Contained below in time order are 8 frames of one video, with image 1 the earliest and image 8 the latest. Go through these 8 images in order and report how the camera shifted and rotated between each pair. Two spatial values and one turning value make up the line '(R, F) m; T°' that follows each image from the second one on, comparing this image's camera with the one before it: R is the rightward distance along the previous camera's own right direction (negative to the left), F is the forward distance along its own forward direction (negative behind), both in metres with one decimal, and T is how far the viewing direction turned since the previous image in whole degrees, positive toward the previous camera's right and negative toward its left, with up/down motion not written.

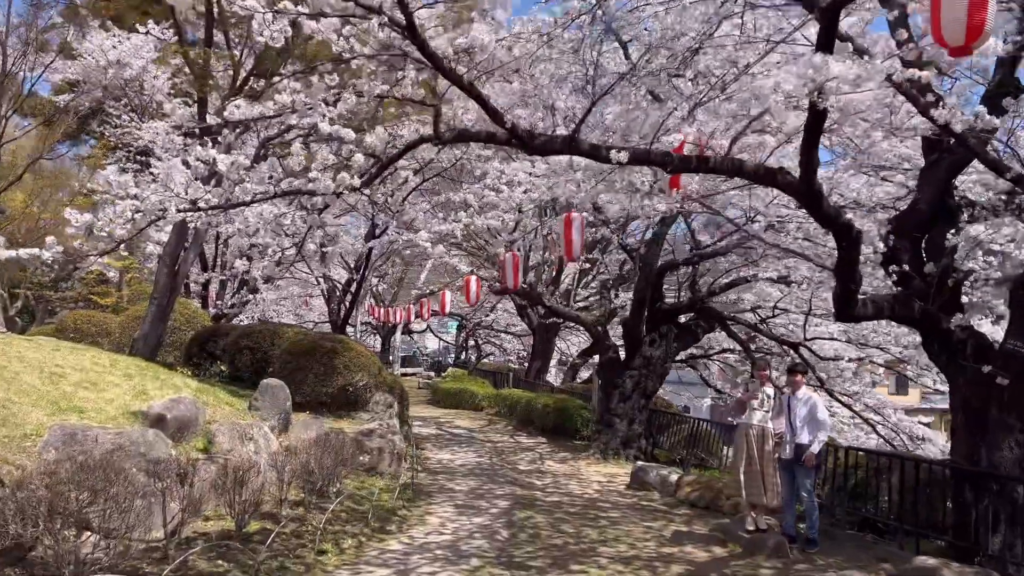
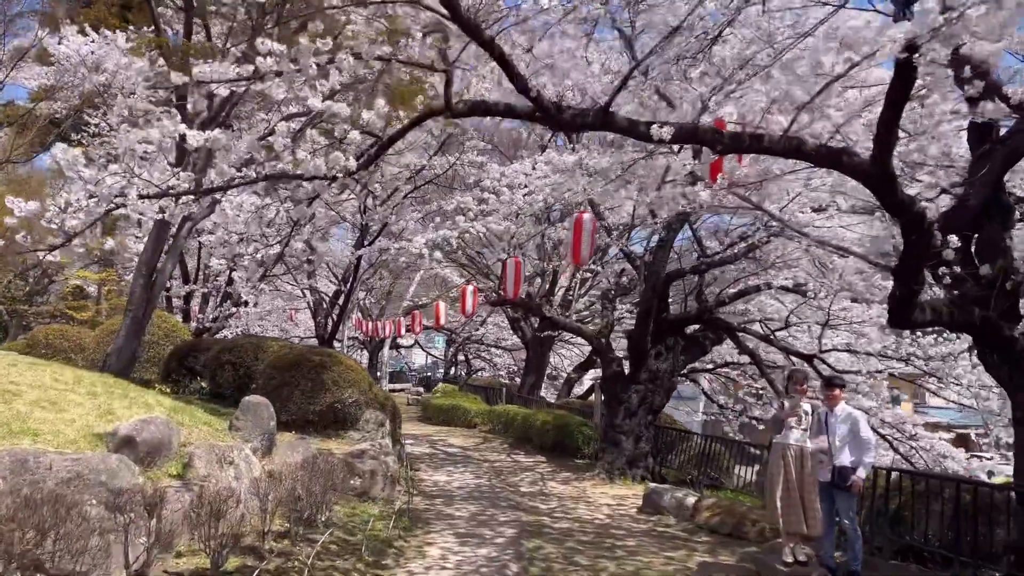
(-0.2, +0.6) m; +1°
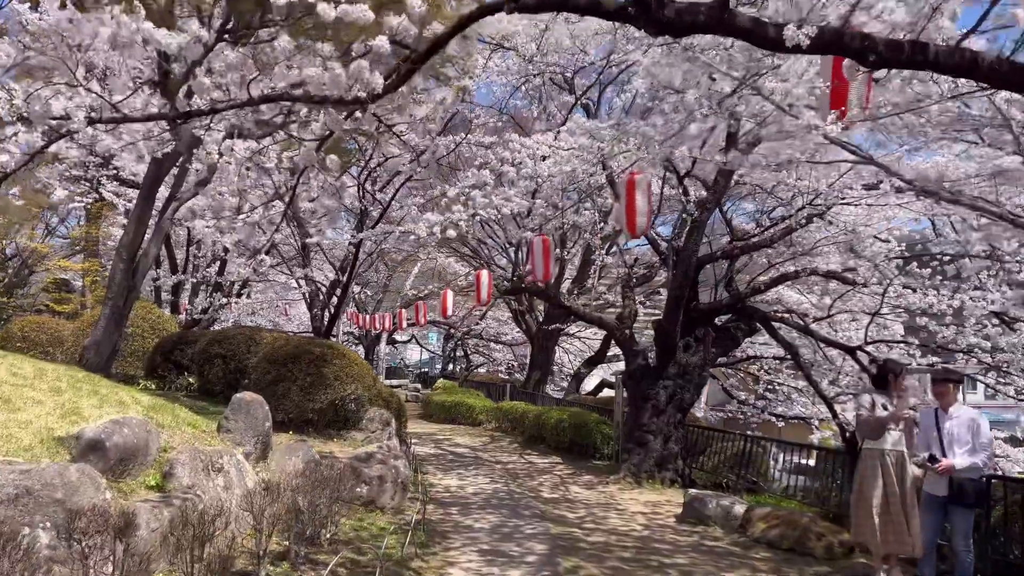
(-0.3, +0.9) m; +1°
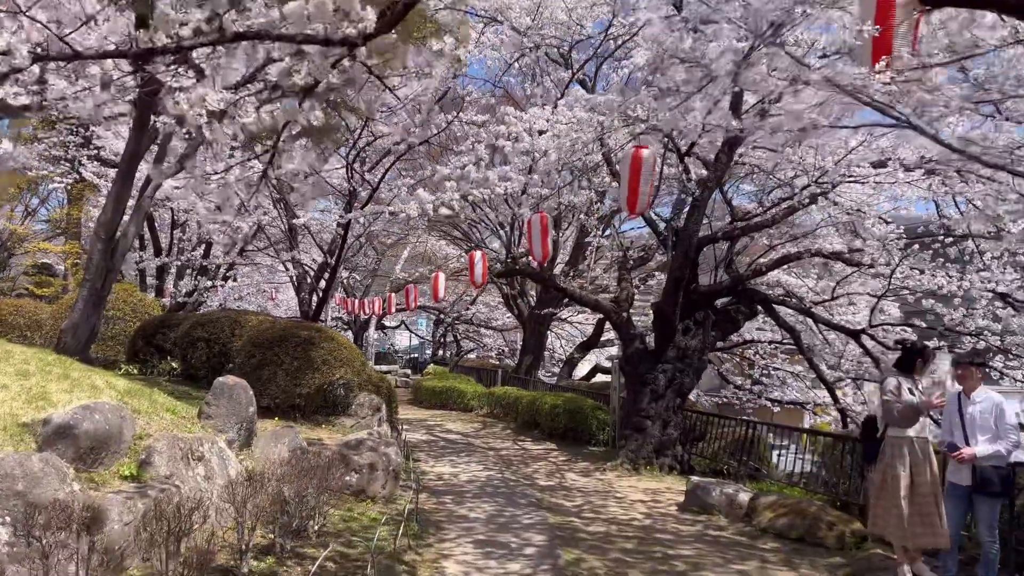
(-0.1, +0.3) m; +1°
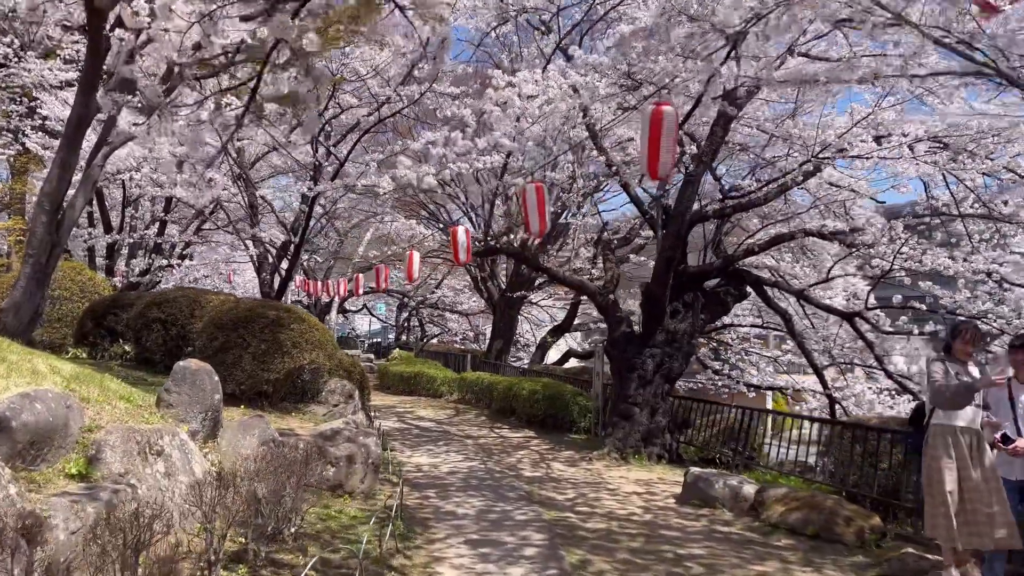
(-0.3, +0.5) m; +3°
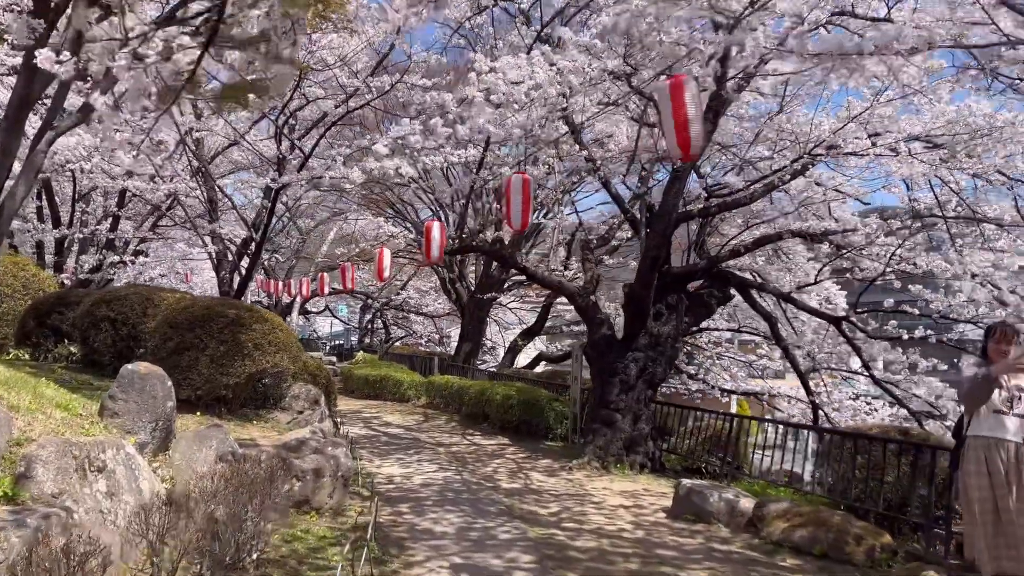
(-0.2, +0.5) m; +3°
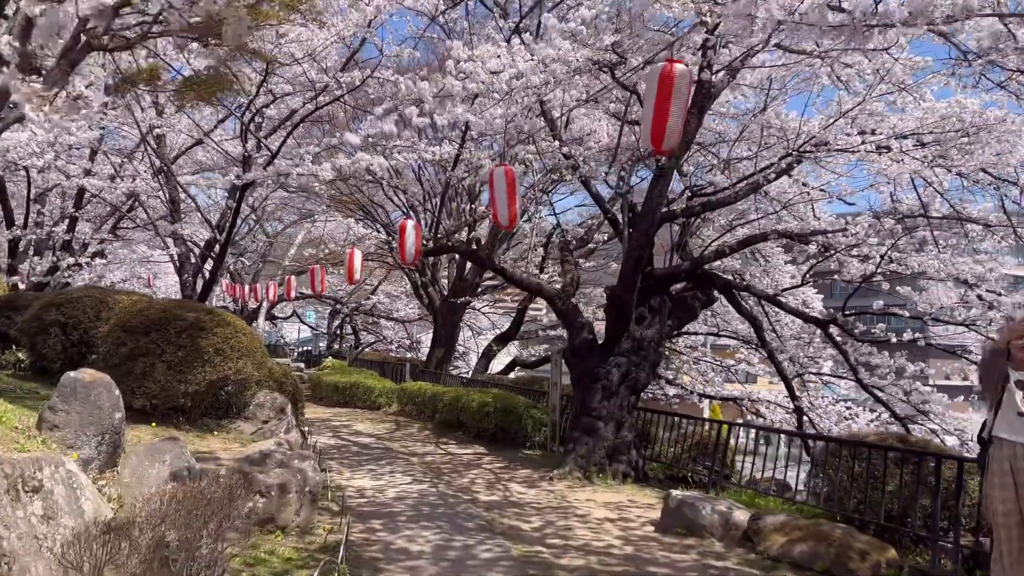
(-0.1, +0.4) m; +2°
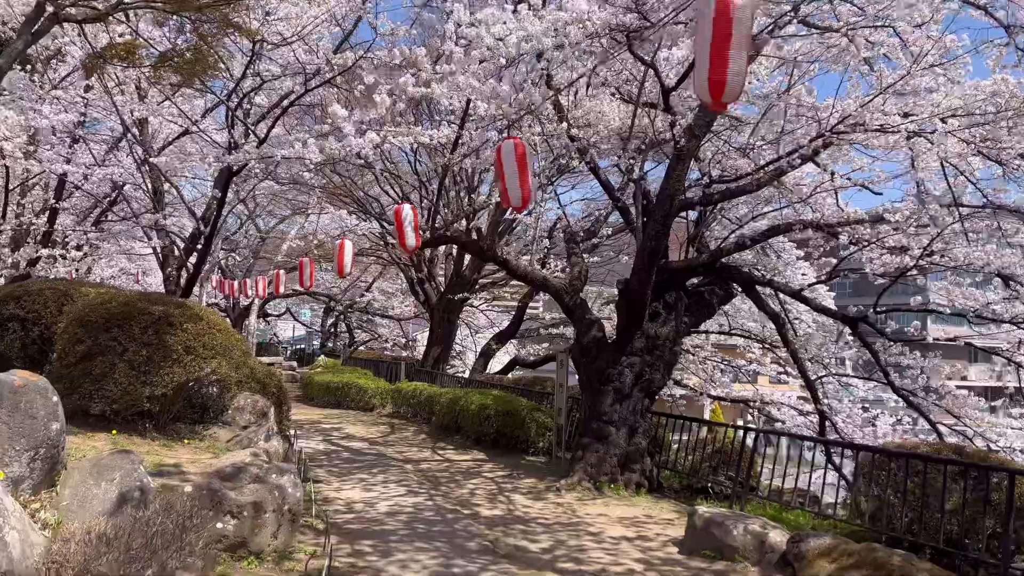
(-0.1, +0.7) m; 0°
